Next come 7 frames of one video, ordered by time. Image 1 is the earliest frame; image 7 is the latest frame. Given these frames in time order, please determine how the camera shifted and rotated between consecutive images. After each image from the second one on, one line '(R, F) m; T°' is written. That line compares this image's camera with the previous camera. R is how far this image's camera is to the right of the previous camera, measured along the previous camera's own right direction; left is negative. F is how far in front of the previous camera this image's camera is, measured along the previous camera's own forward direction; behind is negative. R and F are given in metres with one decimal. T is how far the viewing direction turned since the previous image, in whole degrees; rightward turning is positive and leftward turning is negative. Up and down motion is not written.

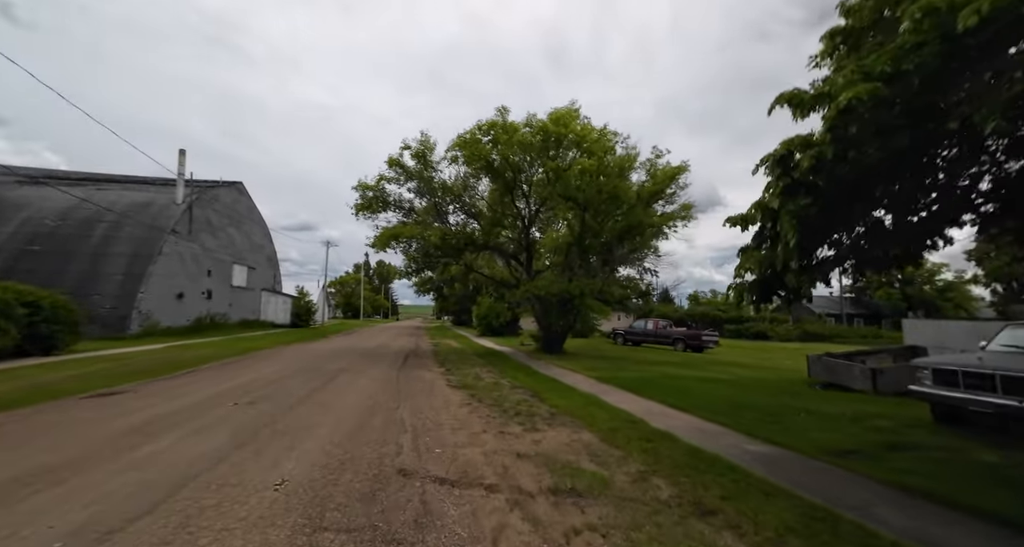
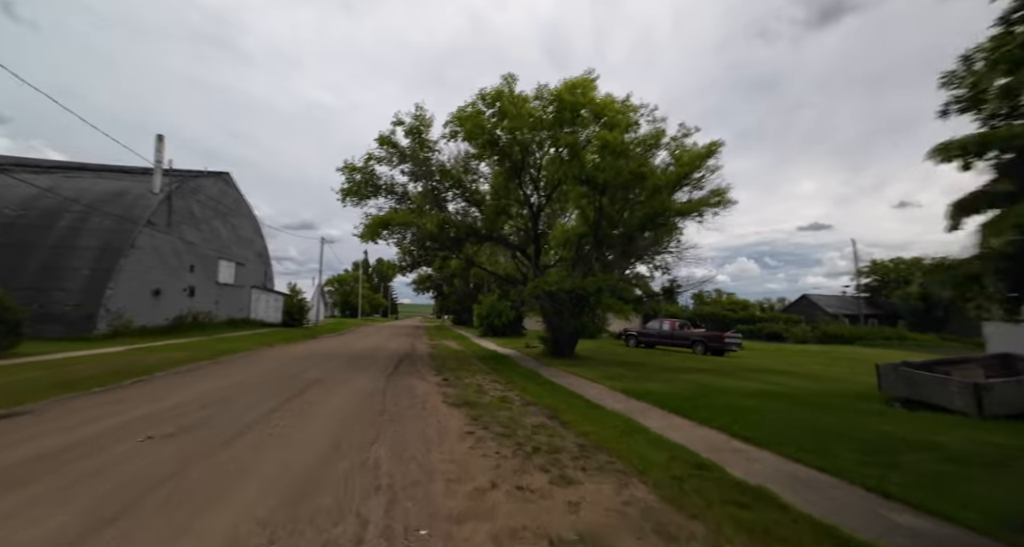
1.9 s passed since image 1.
(-0.3, +2.5) m; 0°
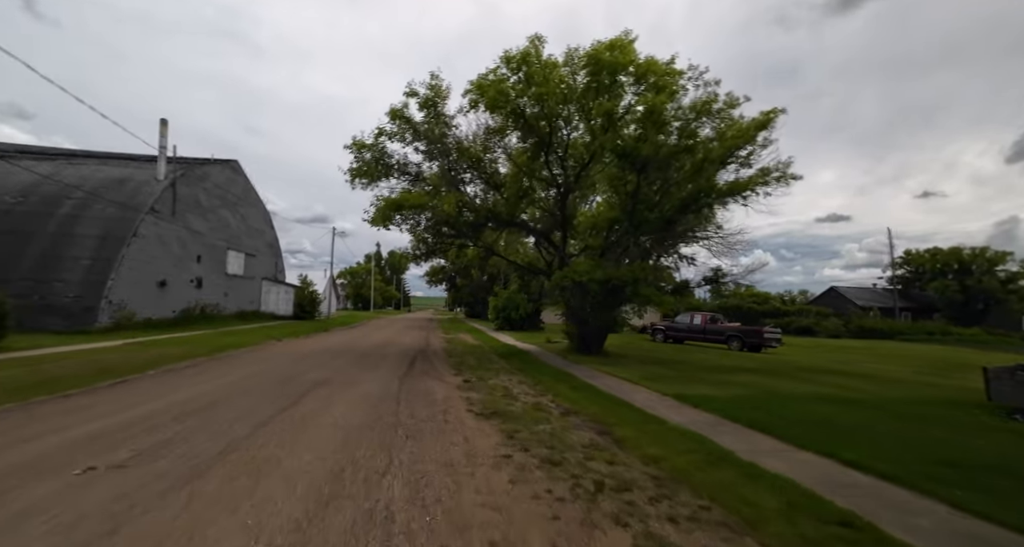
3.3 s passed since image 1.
(-0.6, +1.8) m; -2°
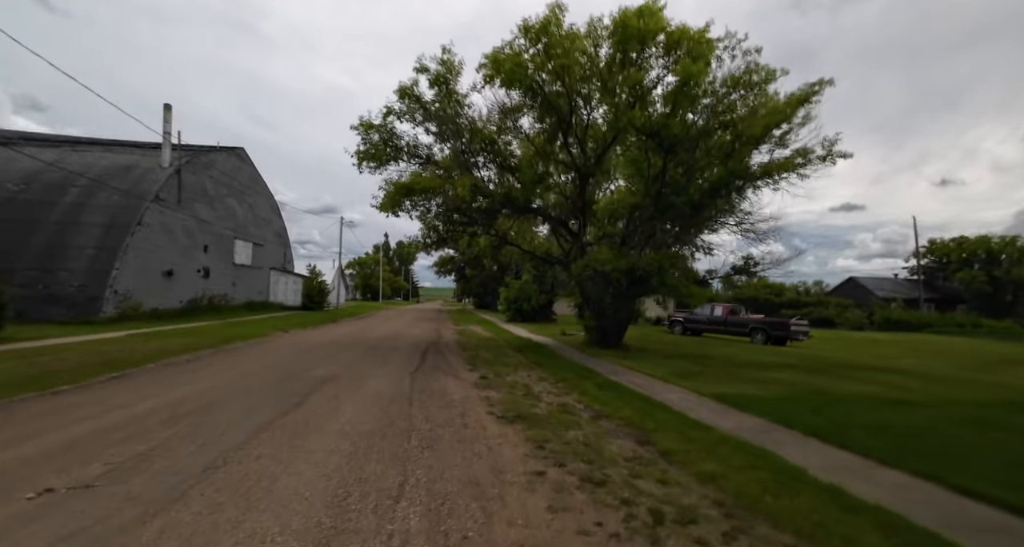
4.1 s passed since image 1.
(-0.4, +1.0) m; -1°
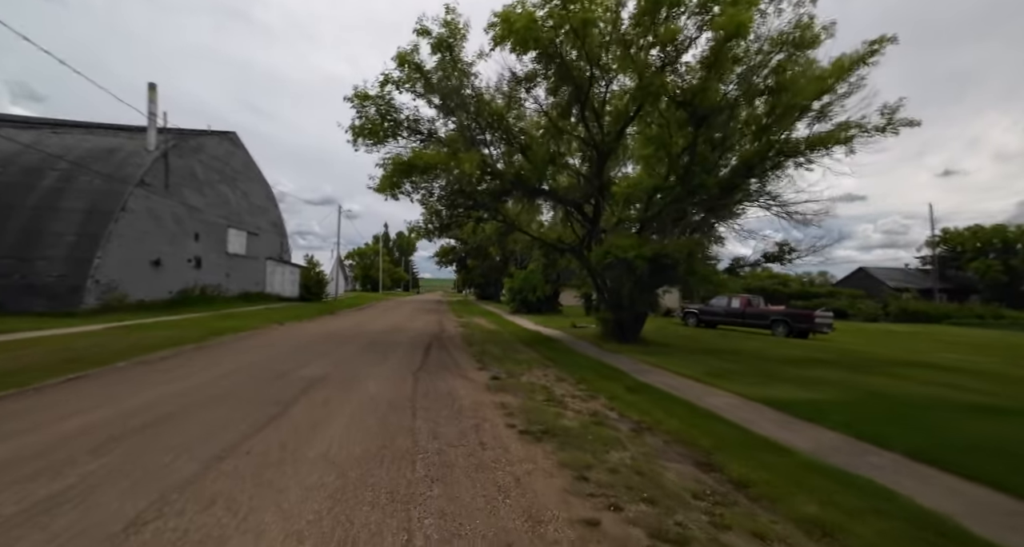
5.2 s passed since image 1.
(-0.4, +1.4) m; 0°
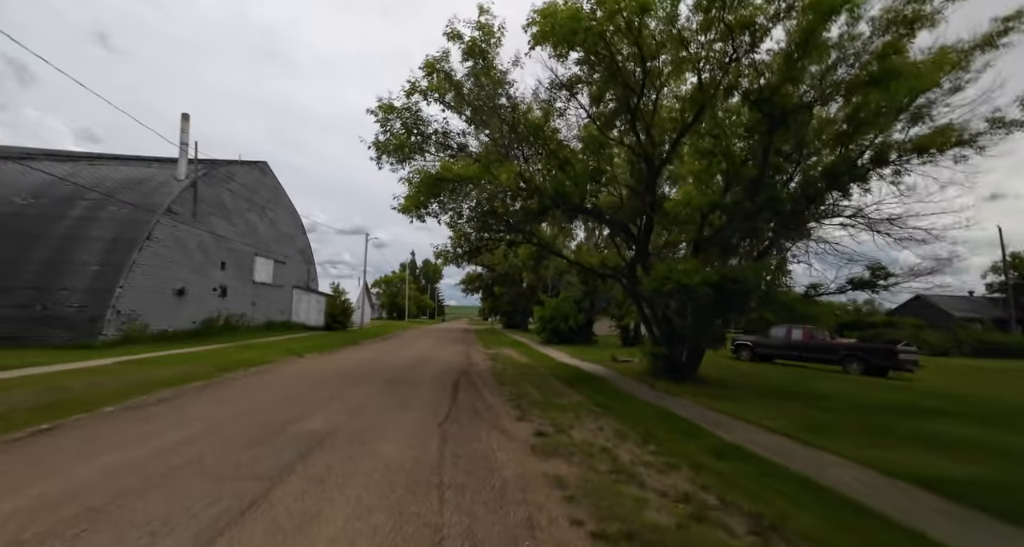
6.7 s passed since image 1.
(-0.5, +1.8) m; -3°
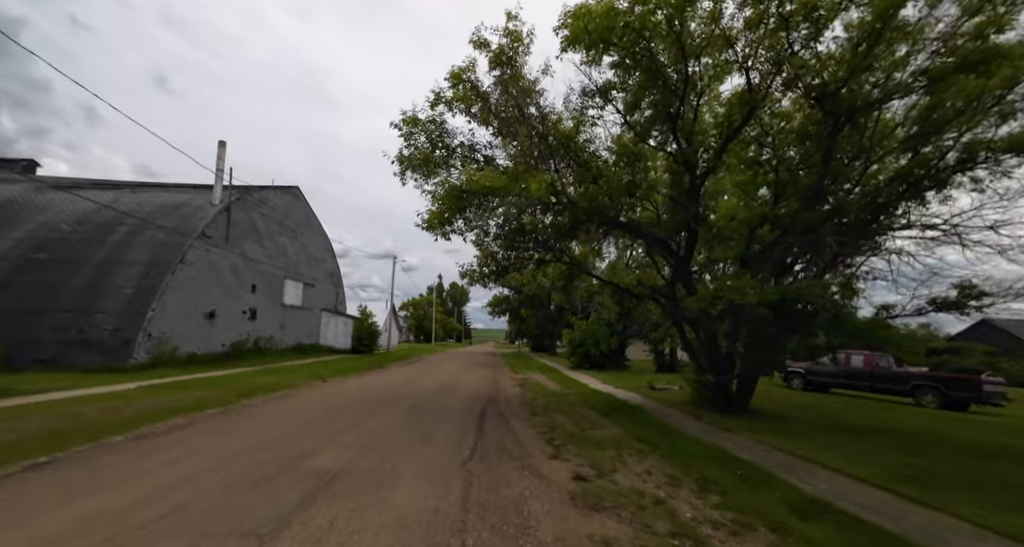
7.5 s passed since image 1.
(-0.1, +0.9) m; -4°
